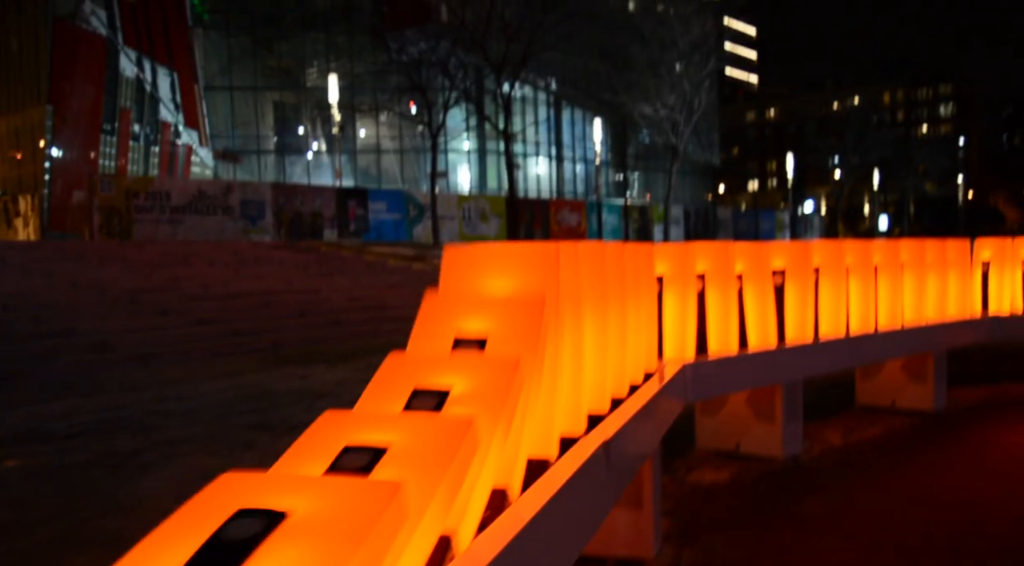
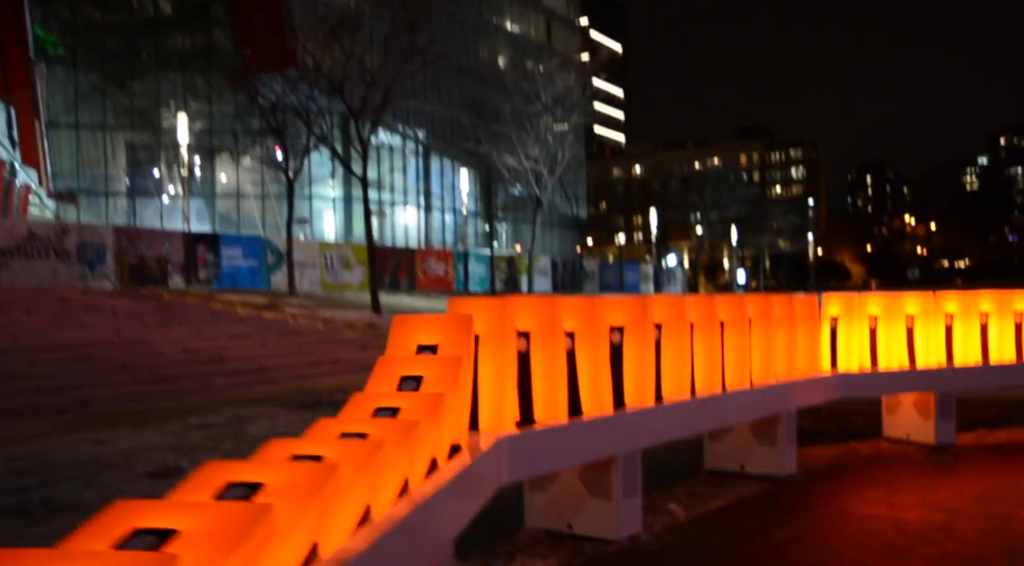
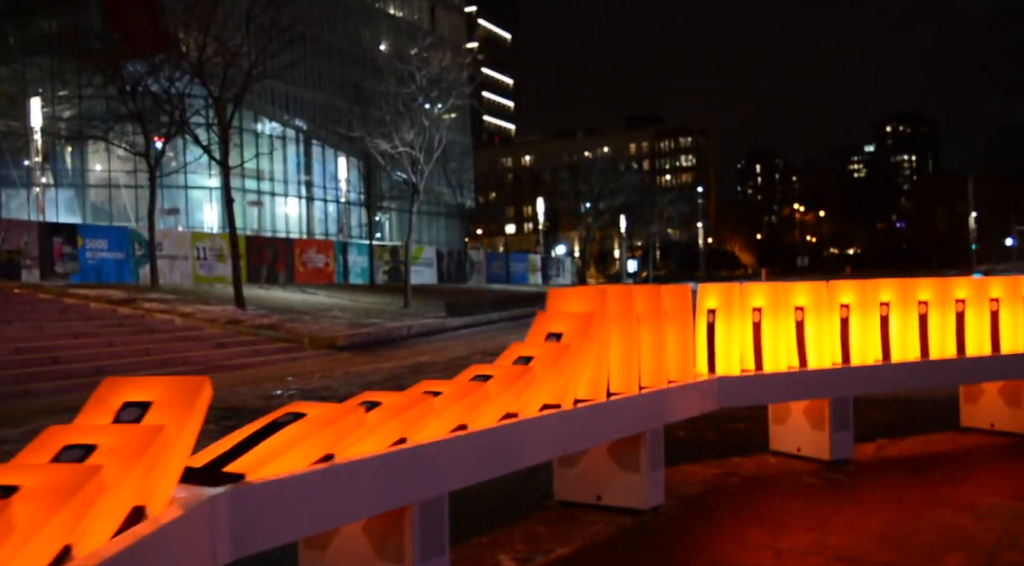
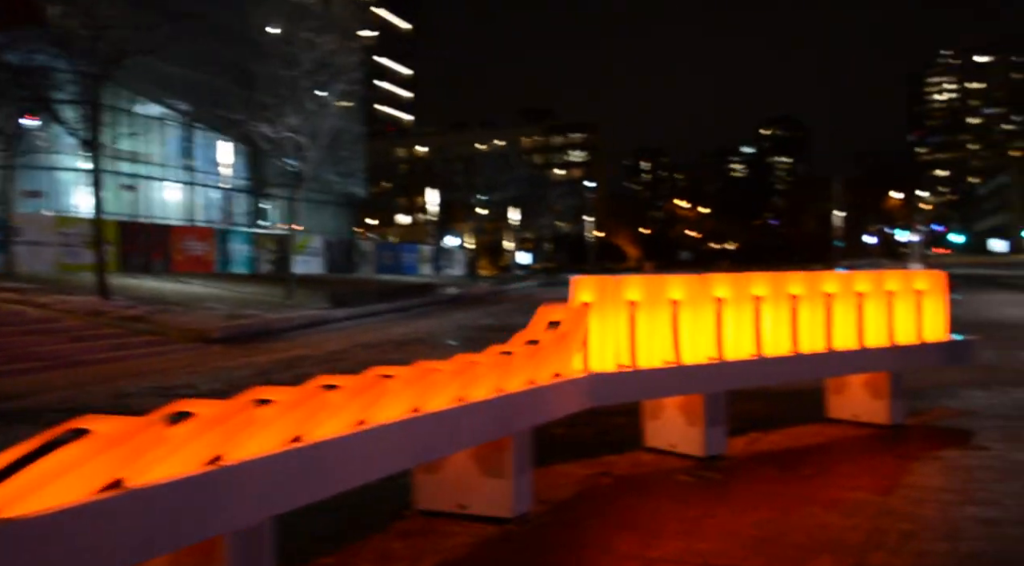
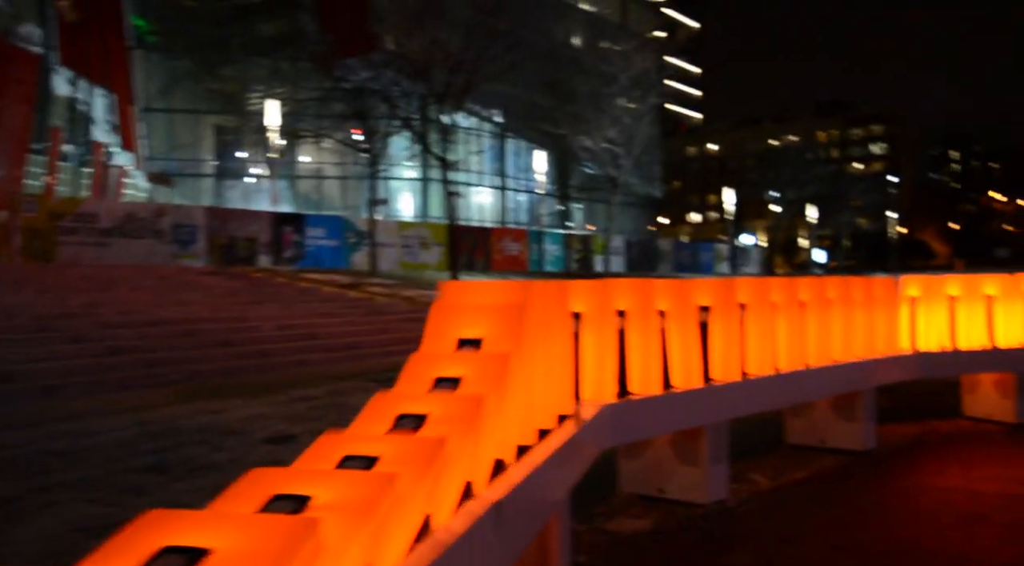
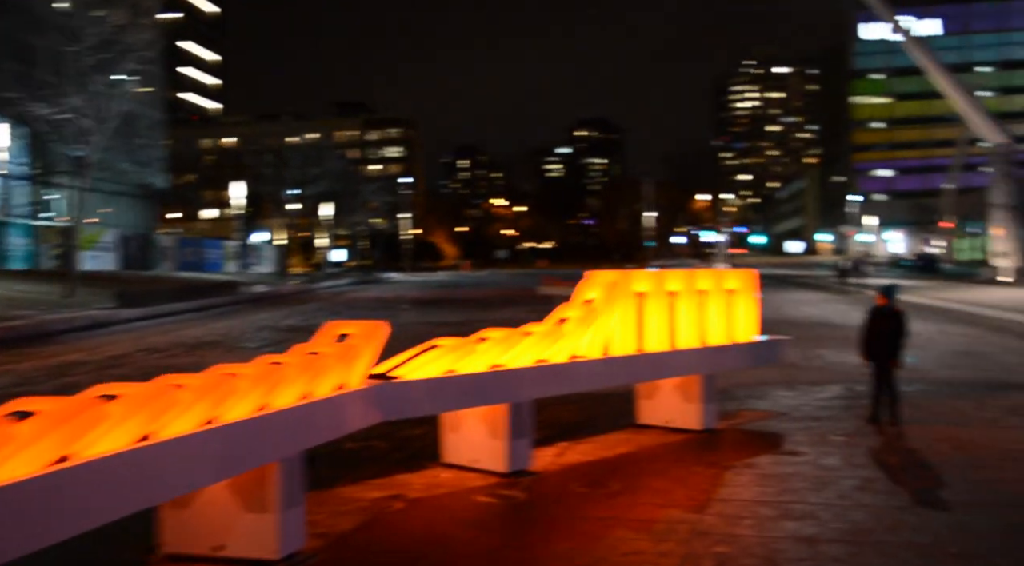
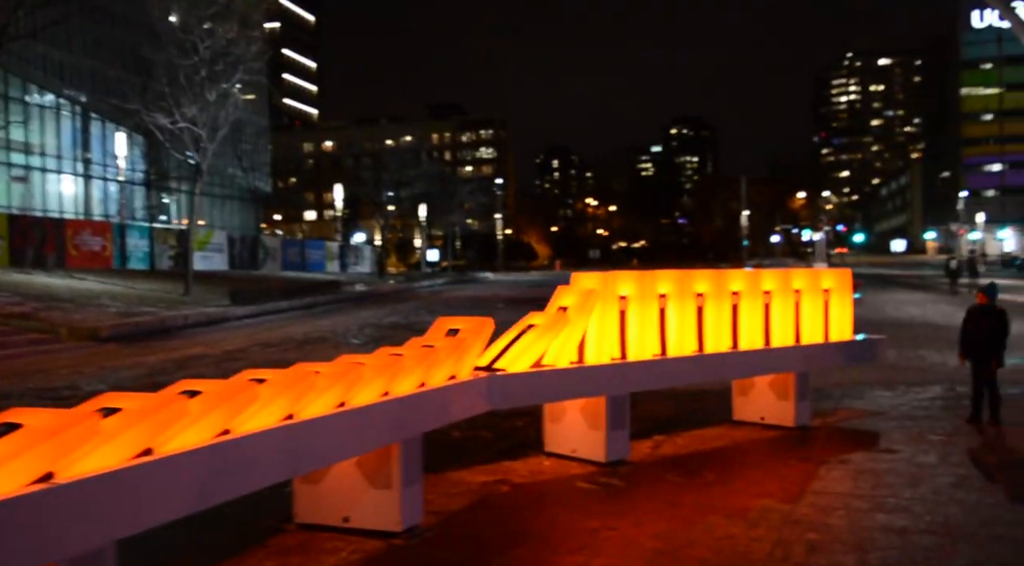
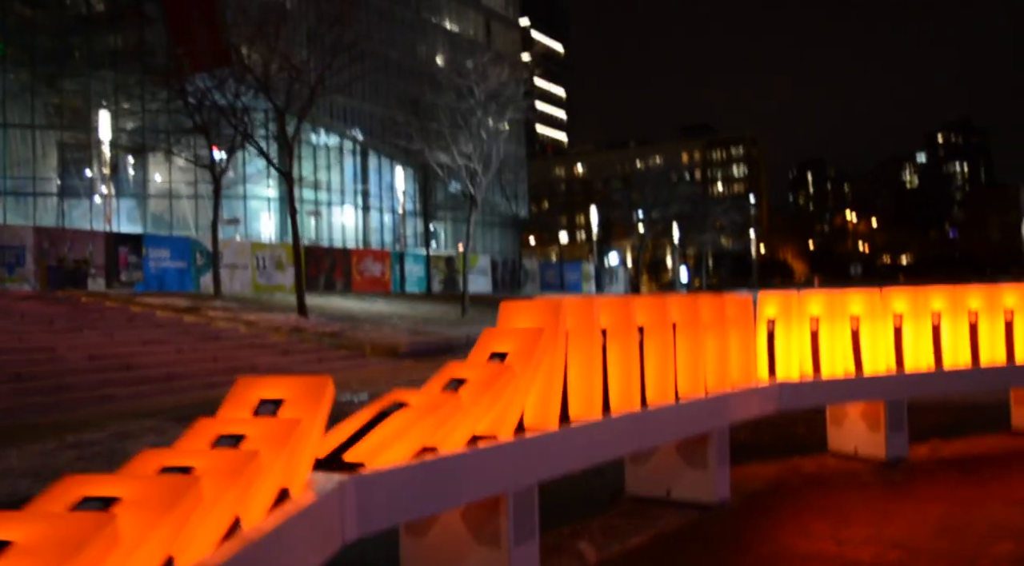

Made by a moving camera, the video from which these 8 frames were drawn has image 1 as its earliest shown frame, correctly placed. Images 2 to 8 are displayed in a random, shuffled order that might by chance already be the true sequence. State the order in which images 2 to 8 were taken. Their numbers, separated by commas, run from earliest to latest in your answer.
5, 2, 8, 3, 4, 7, 6
